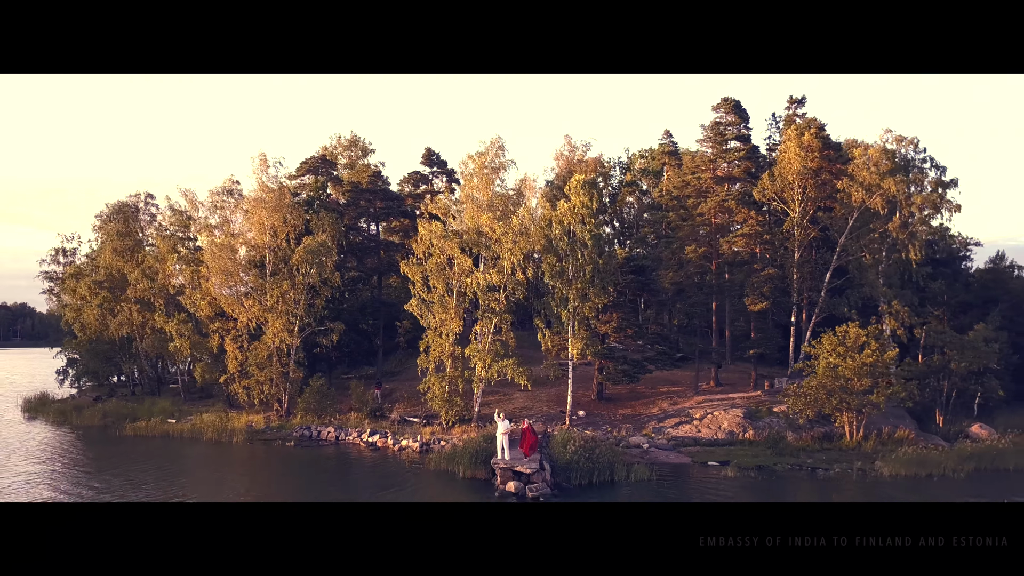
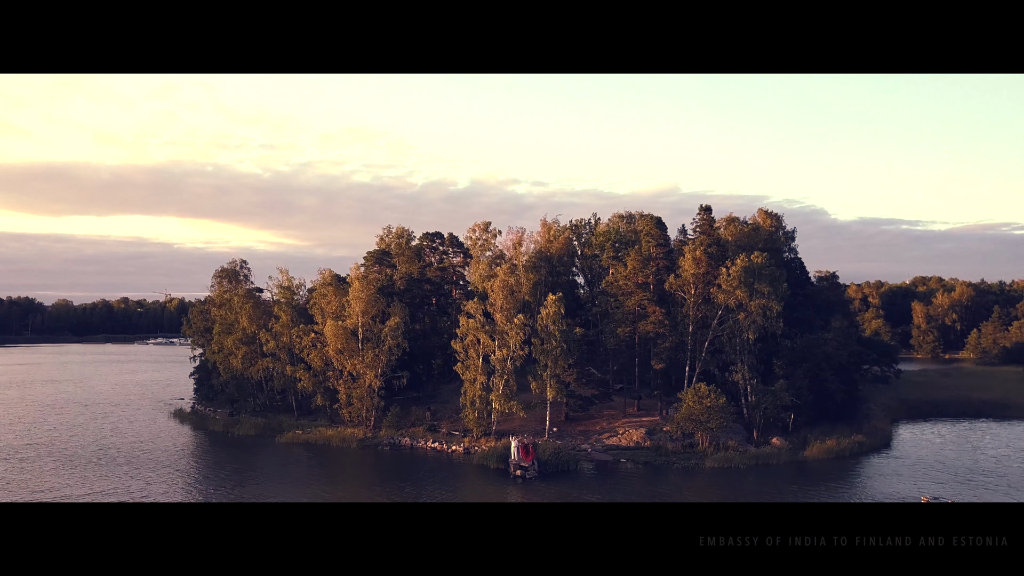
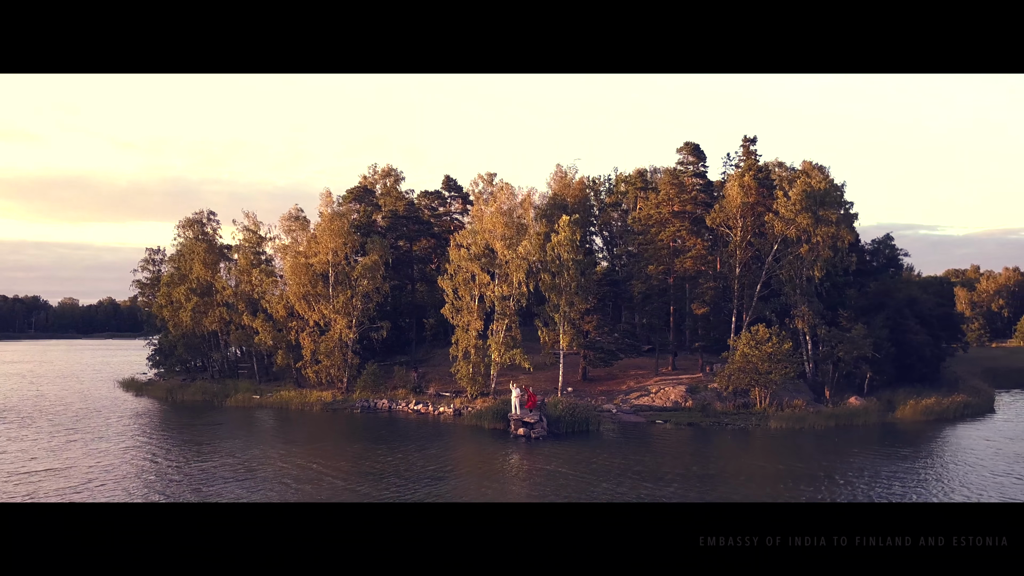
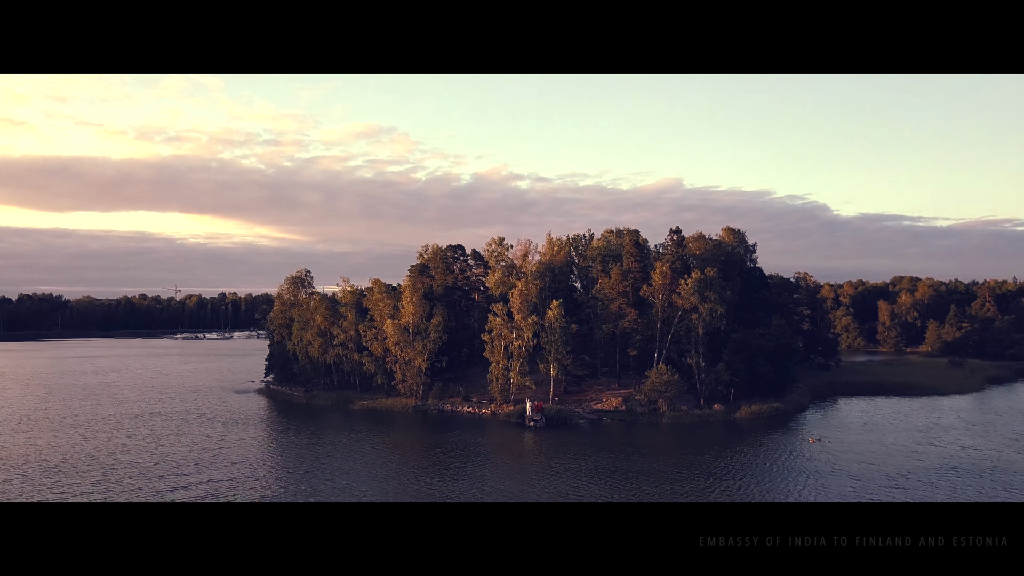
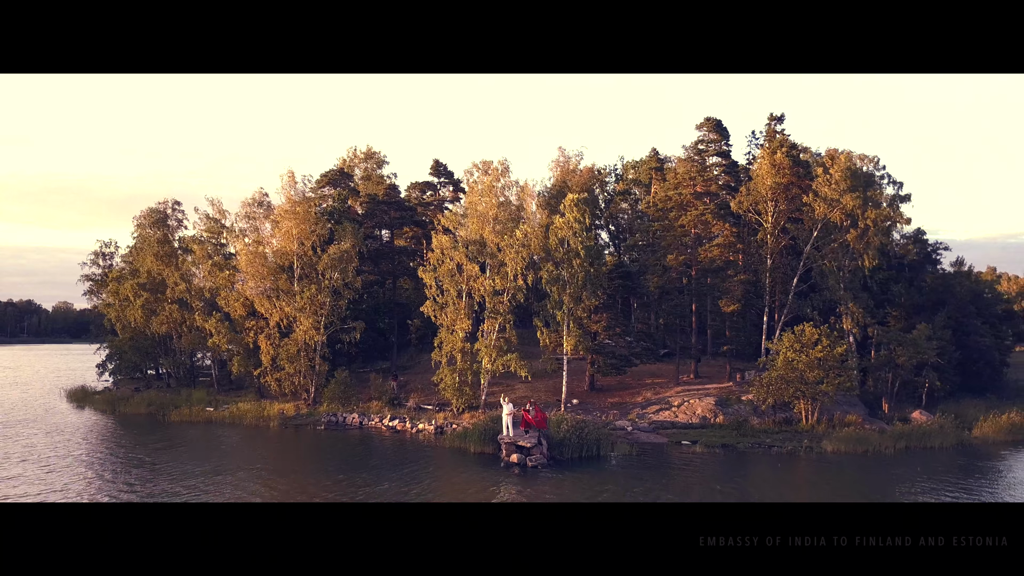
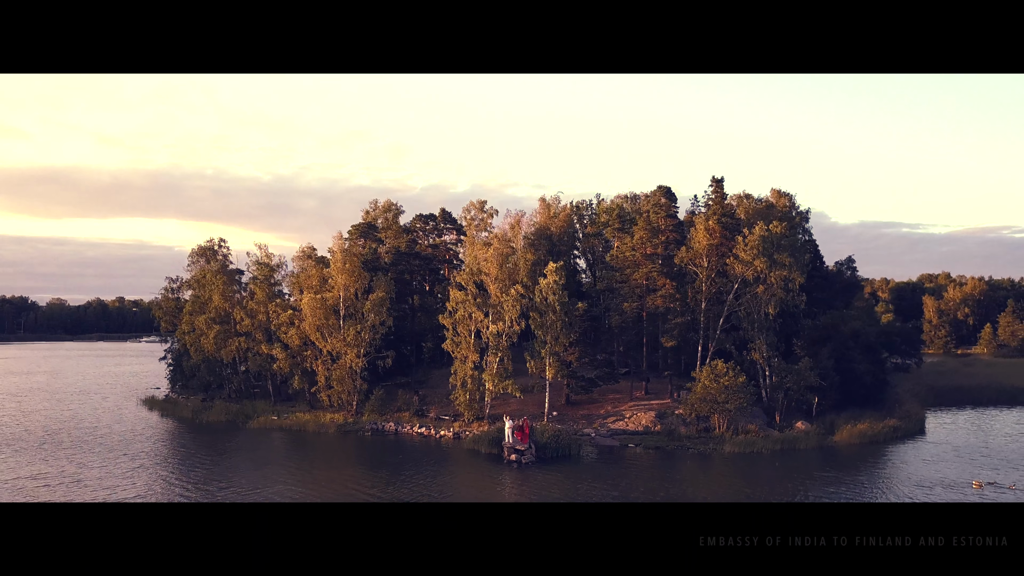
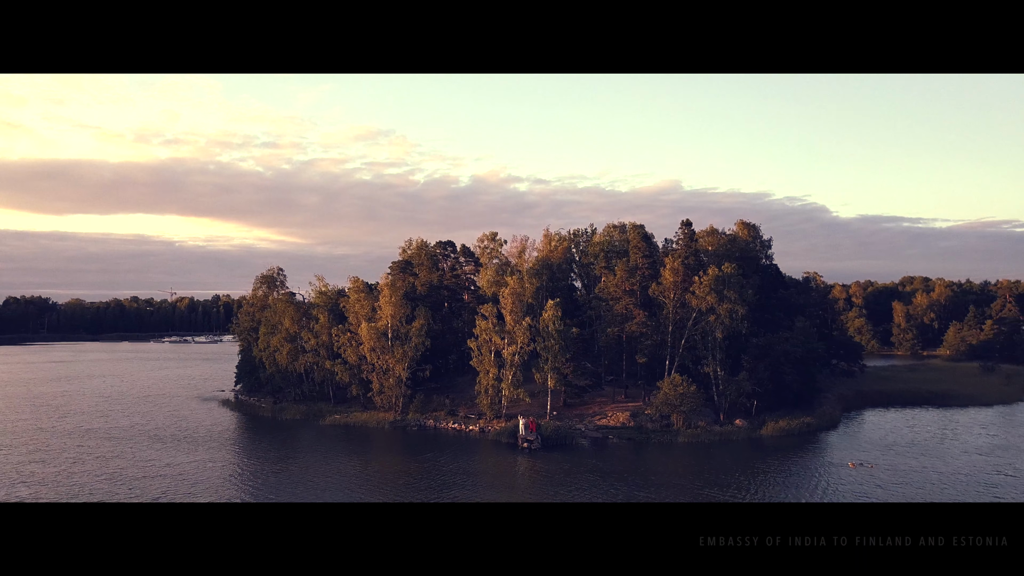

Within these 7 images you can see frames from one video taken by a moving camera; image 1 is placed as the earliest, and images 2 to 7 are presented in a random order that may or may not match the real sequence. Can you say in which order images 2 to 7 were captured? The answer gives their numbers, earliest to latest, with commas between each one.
5, 3, 6, 2, 7, 4
